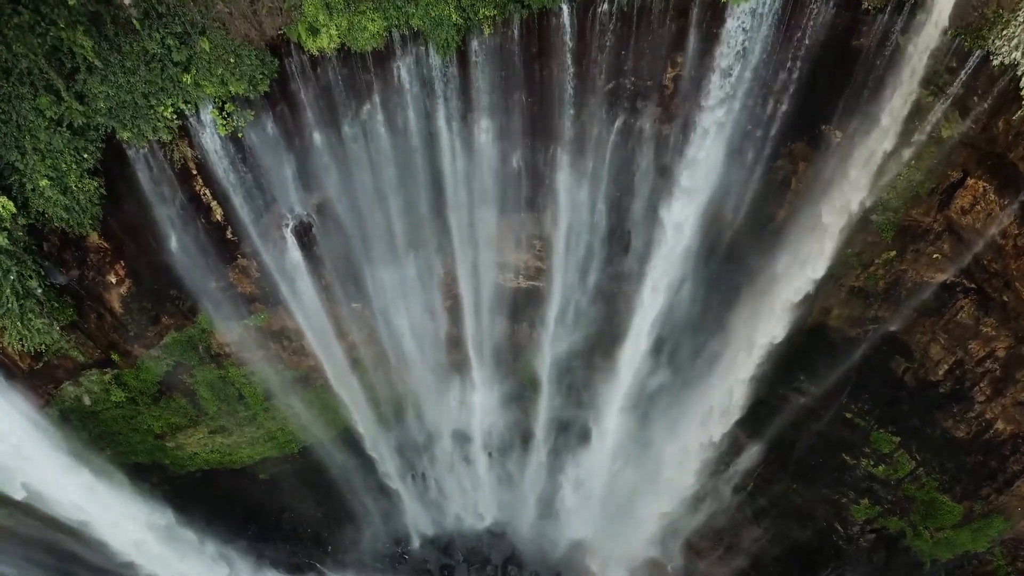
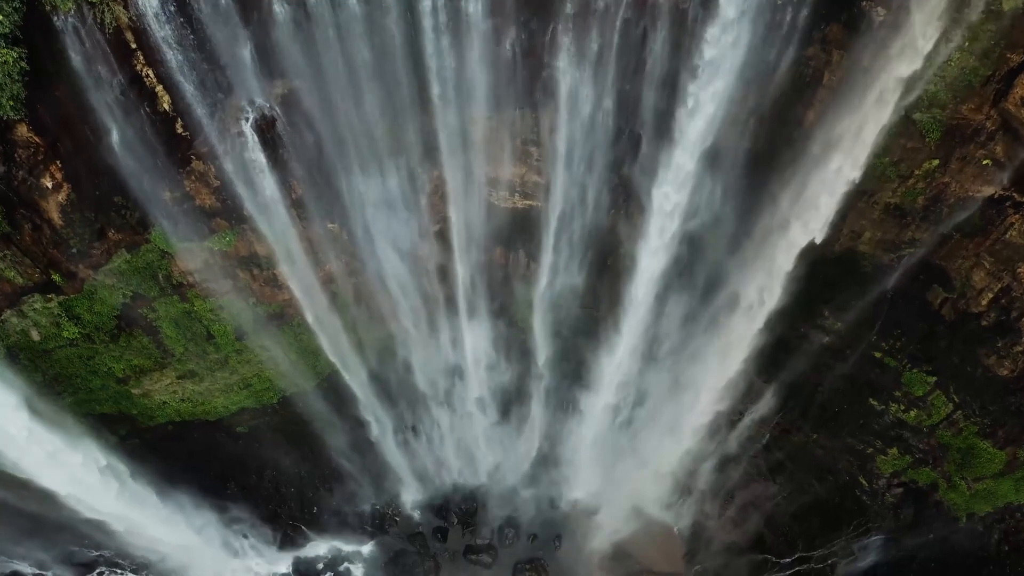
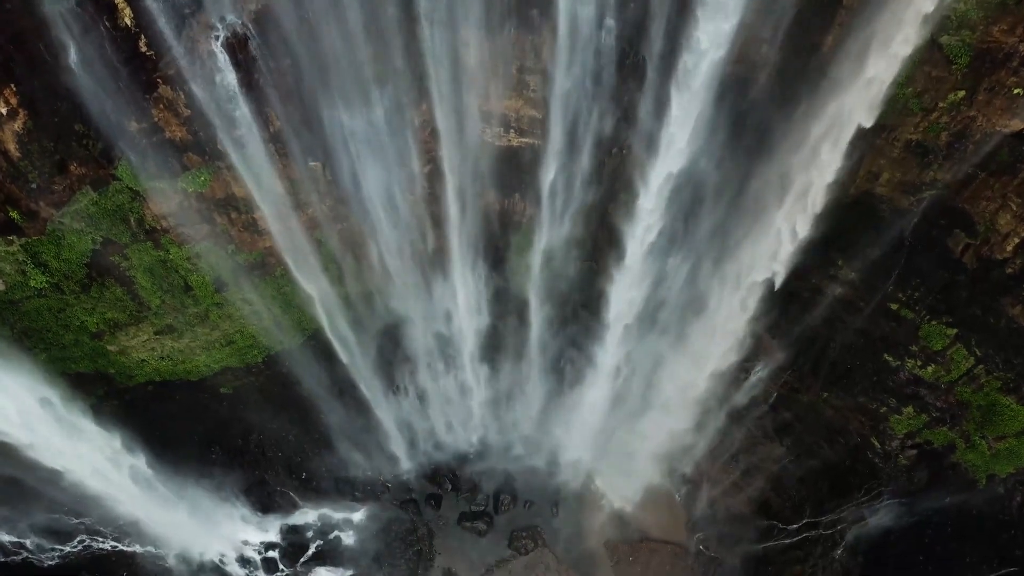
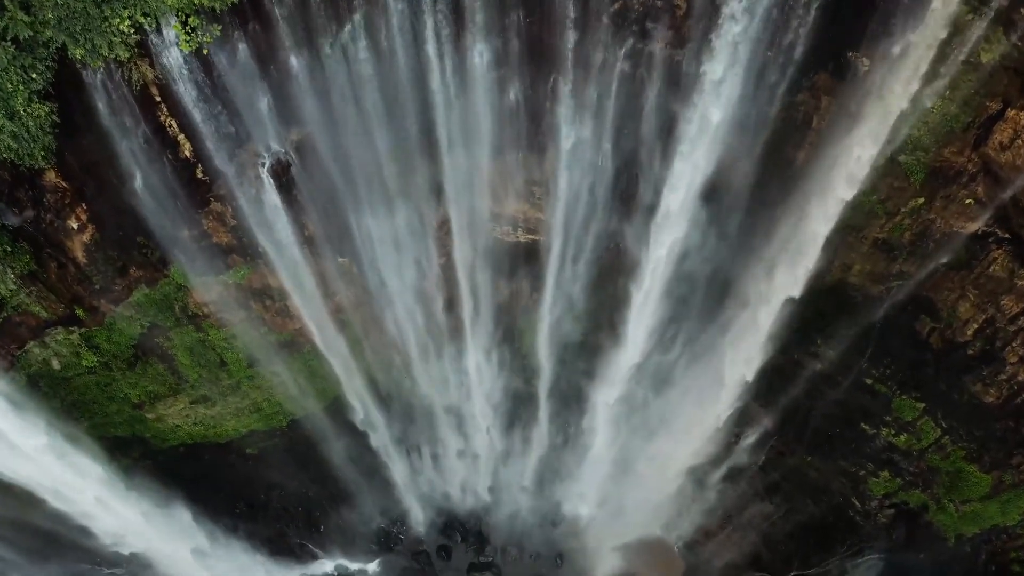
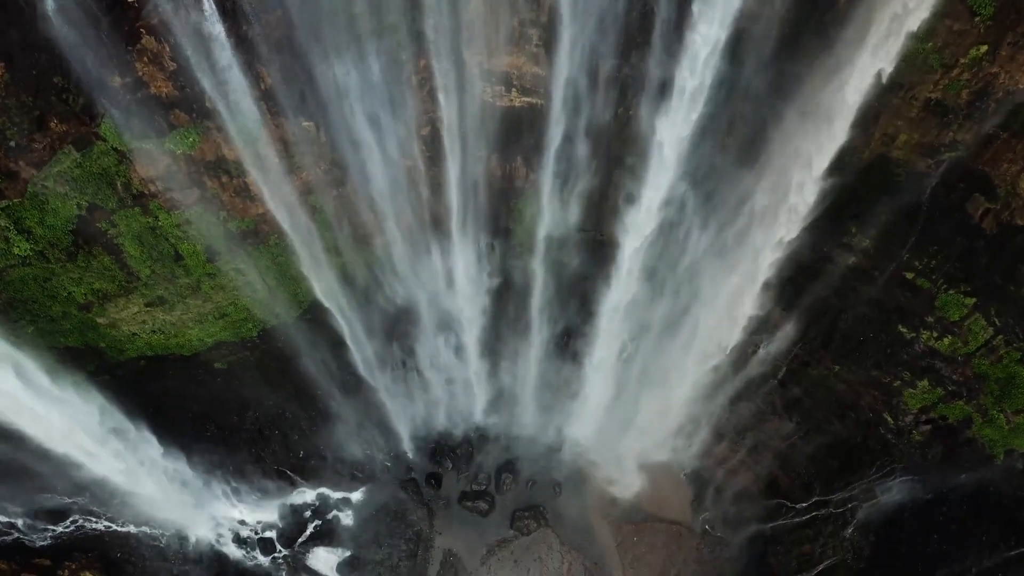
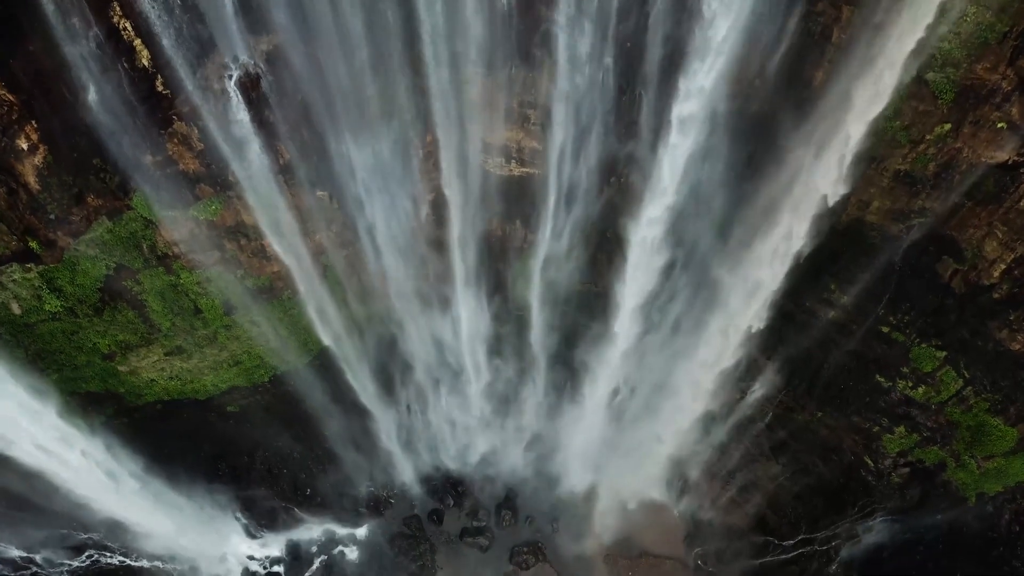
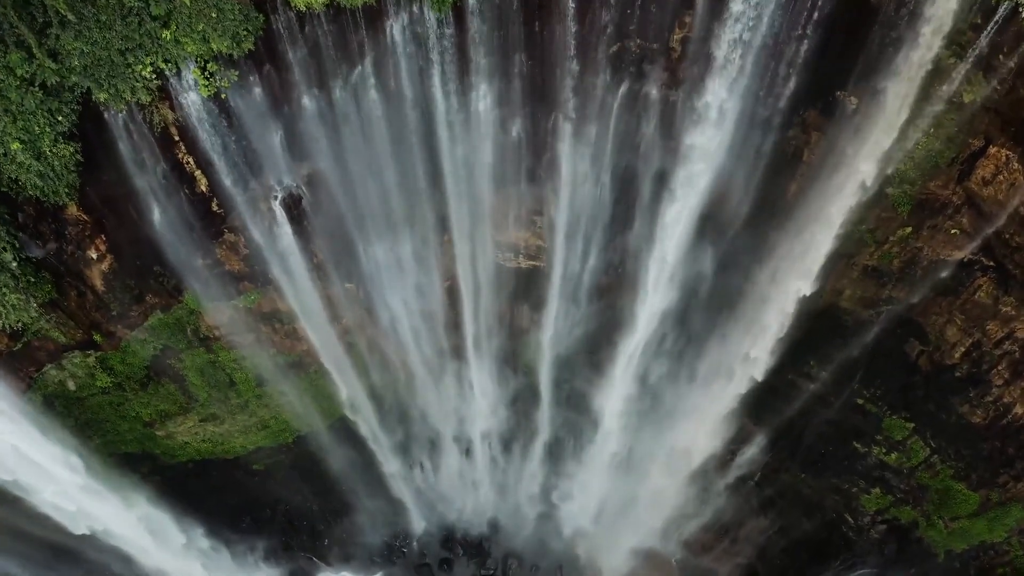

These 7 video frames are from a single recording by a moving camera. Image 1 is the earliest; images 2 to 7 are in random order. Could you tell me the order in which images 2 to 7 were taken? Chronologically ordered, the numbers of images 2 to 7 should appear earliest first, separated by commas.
7, 4, 2, 6, 3, 5
